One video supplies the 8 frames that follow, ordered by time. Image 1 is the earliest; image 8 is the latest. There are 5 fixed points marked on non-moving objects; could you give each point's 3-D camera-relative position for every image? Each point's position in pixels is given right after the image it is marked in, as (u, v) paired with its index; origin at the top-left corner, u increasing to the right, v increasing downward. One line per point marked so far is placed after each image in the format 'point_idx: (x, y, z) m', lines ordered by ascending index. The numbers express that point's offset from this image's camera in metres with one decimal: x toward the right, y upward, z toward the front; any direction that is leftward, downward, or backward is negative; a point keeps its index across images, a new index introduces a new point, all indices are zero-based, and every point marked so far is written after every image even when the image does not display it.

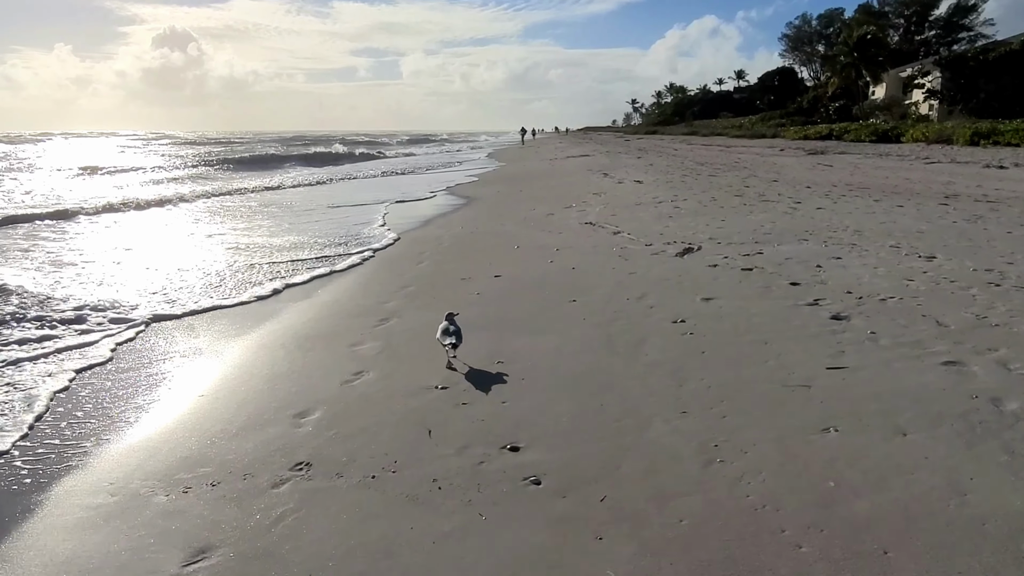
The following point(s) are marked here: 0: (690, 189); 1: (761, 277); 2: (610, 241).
0: (+3.4, +1.9, +13.0) m
1: (+2.1, +0.1, +5.7) m
2: (+1.2, +0.5, +7.9) m
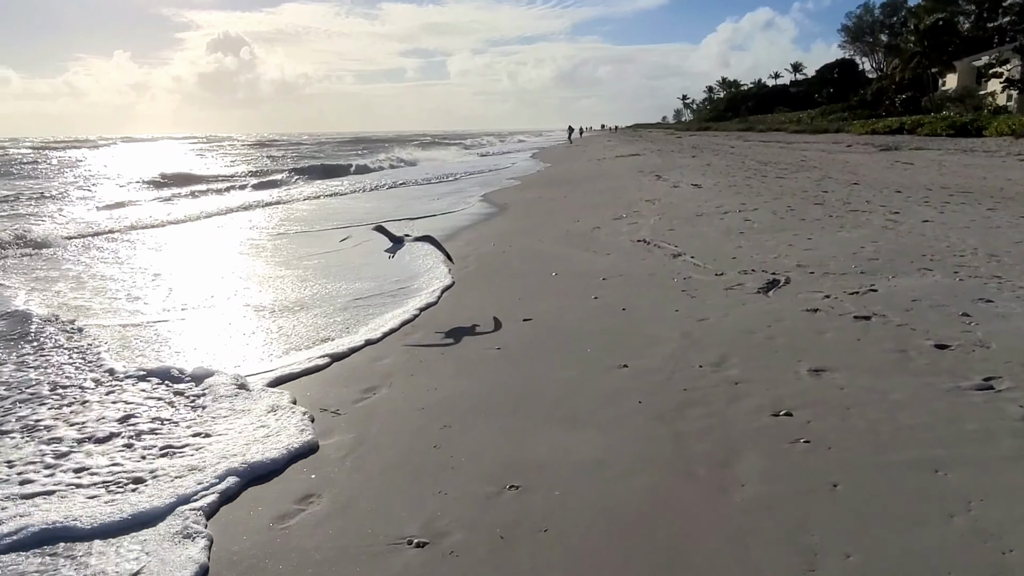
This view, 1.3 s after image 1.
0: (+4.1, +1.6, +11.3) m
1: (+2.3, -0.3, +4.1) m
2: (+1.5, +0.2, +6.4) m
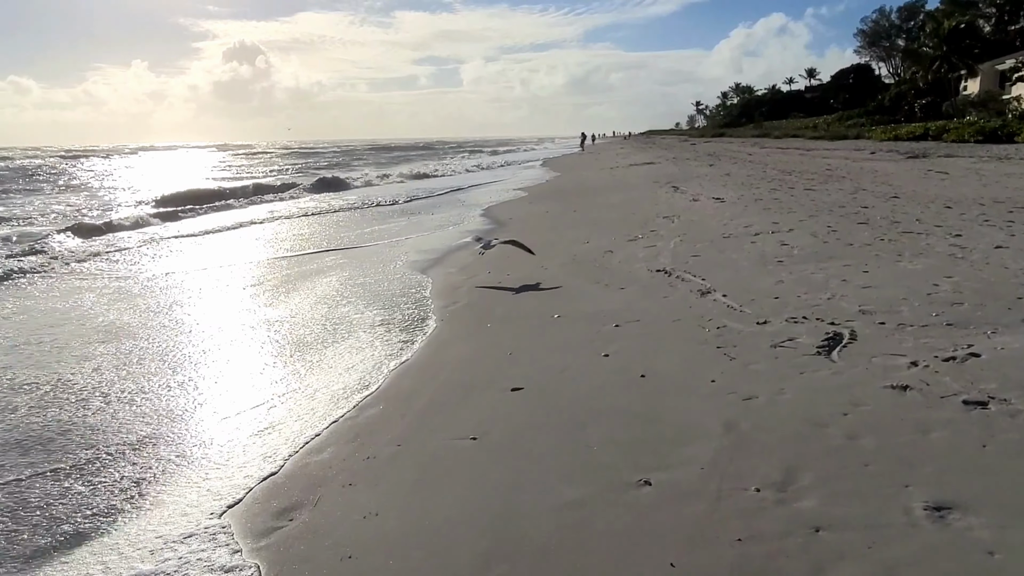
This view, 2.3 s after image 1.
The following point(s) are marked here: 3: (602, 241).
0: (+4.2, +1.1, +10.1) m
1: (+2.2, -0.6, +2.9) m
2: (+1.5, -0.2, +5.2) m
3: (+1.2, +0.6, +9.1) m
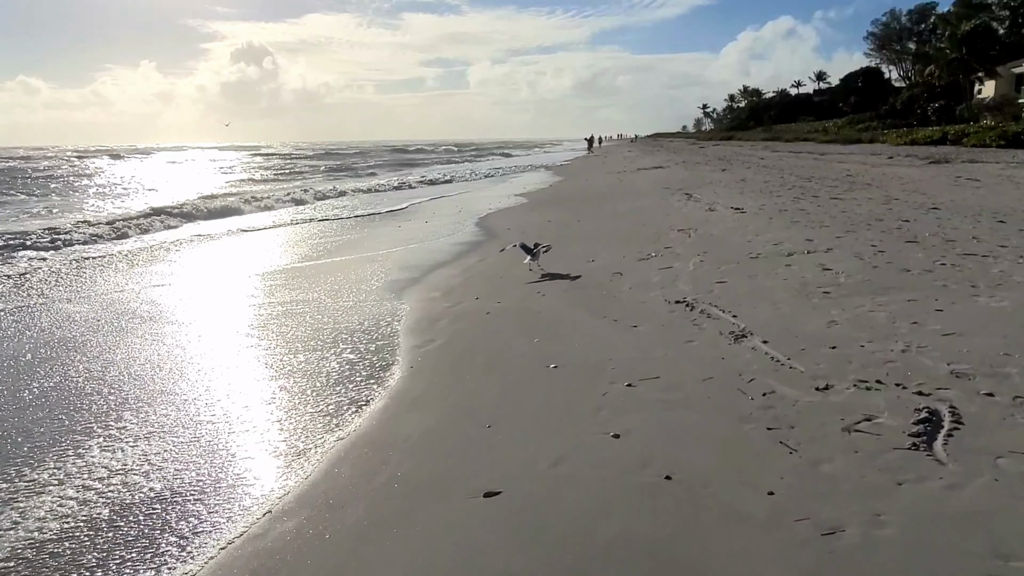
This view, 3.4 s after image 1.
0: (+4.1, +0.8, +8.9) m
1: (+2.0, -0.9, +1.7) m
2: (+1.4, -0.5, +4.0) m
3: (+1.1, +0.3, +8.0) m
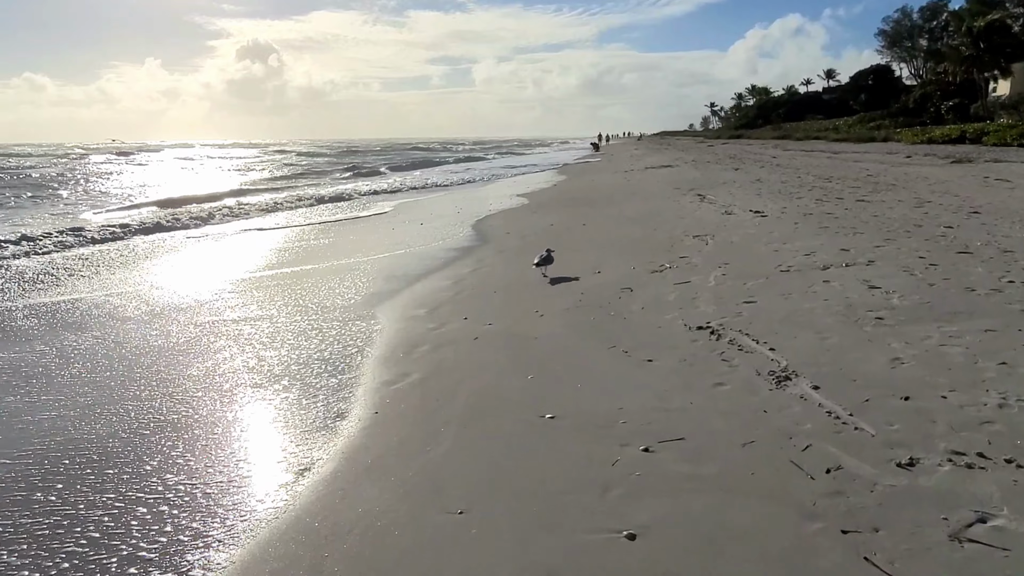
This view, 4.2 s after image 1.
0: (+4.1, +0.7, +8.0) m
1: (+1.9, -1.1, +0.8) m
2: (+1.3, -0.6, +3.1) m
3: (+1.1, +0.2, +7.1) m
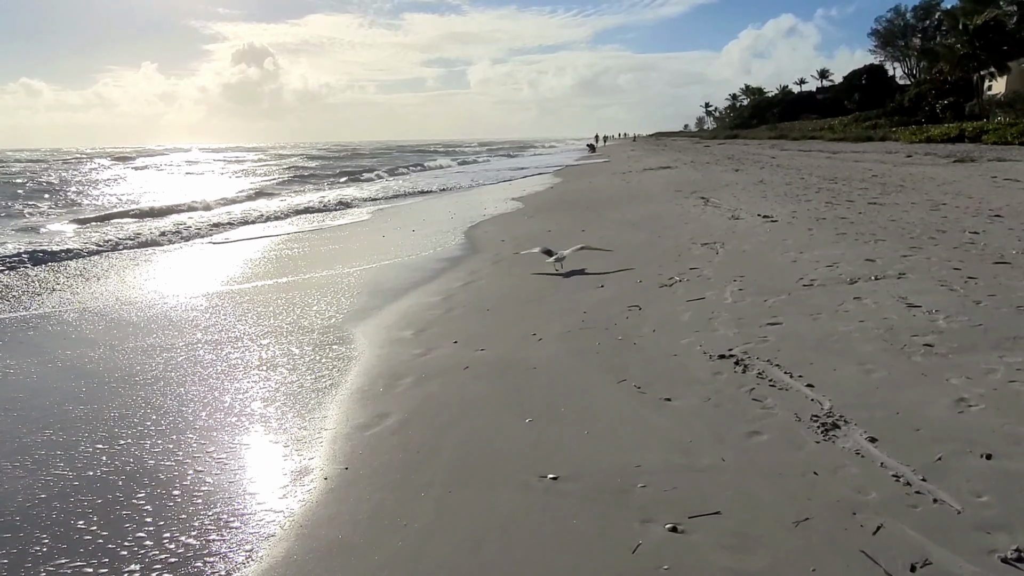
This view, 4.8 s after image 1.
0: (+4.0, +0.5, +7.4) m
1: (+1.9, -1.2, +0.2) m
2: (+1.3, -0.8, +2.5) m
3: (+1.0, 0.0, +6.5) m
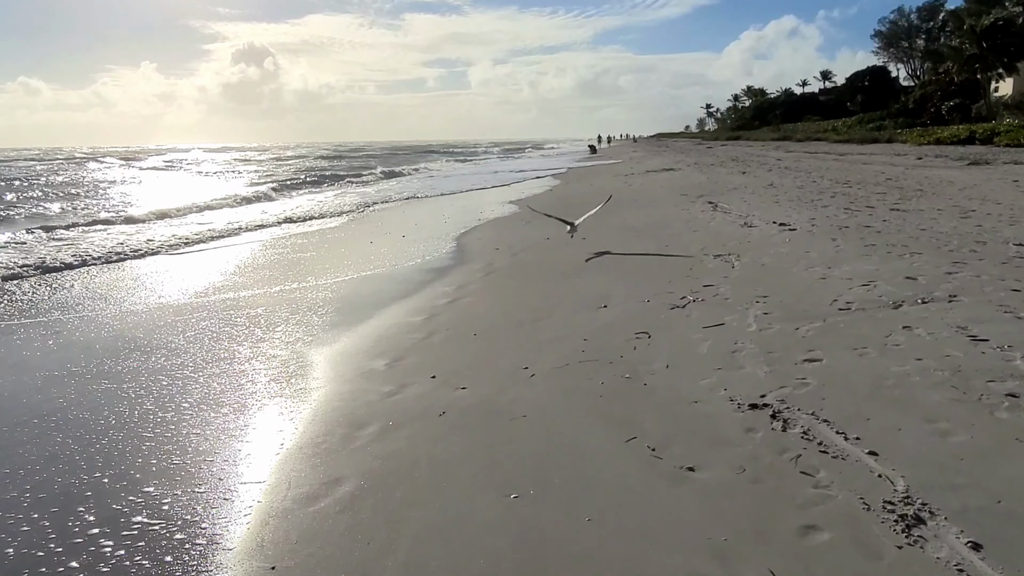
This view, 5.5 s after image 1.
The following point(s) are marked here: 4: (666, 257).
0: (+3.9, +0.3, +6.6) m
1: (+1.8, -1.4, -0.6) m
2: (+1.2, -0.9, +1.8) m
3: (+1.0, -0.1, +5.7) m
4: (+1.8, +0.4, +7.7) m
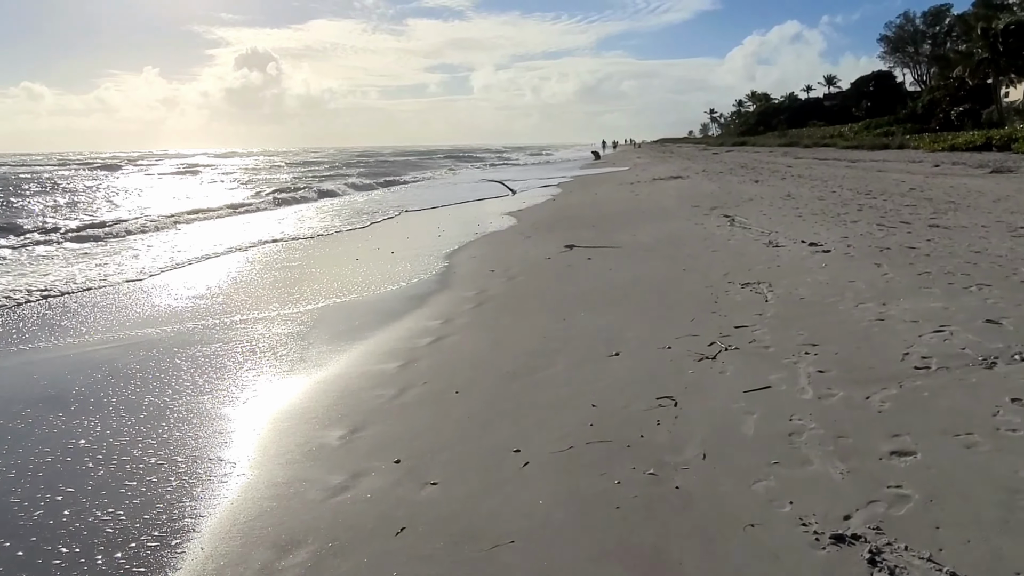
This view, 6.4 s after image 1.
0: (+3.9, 0.0, +5.6) m
1: (+1.8, -1.6, -1.6) m
2: (+1.1, -1.2, +0.7) m
3: (+0.9, -0.5, +4.7) m
4: (+1.7, 0.0, +6.7) m
